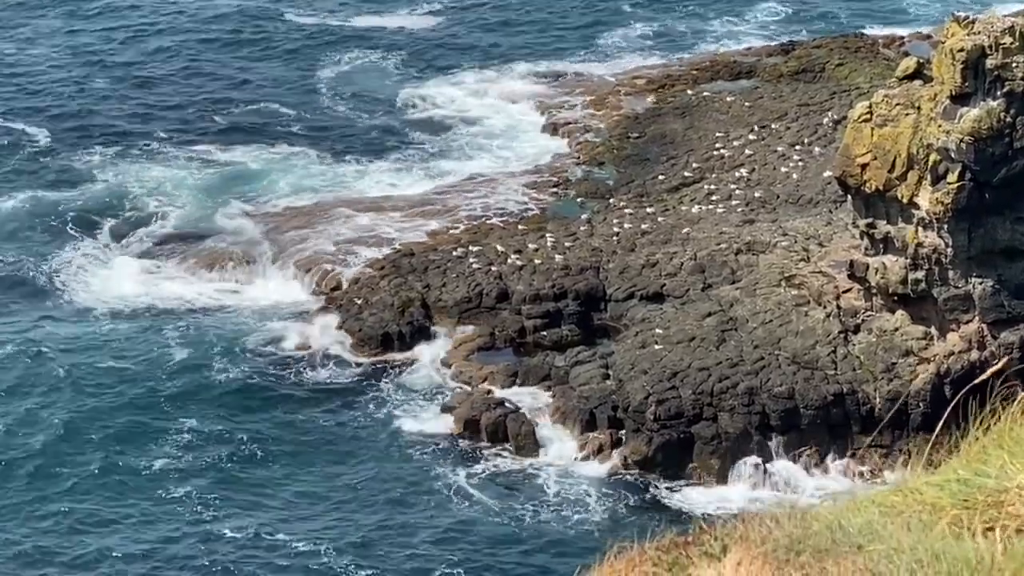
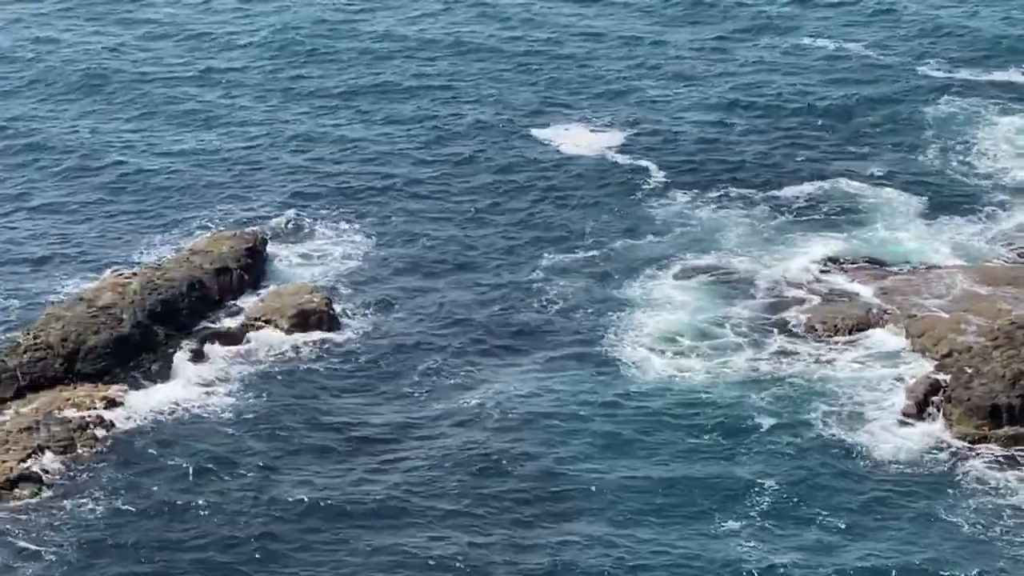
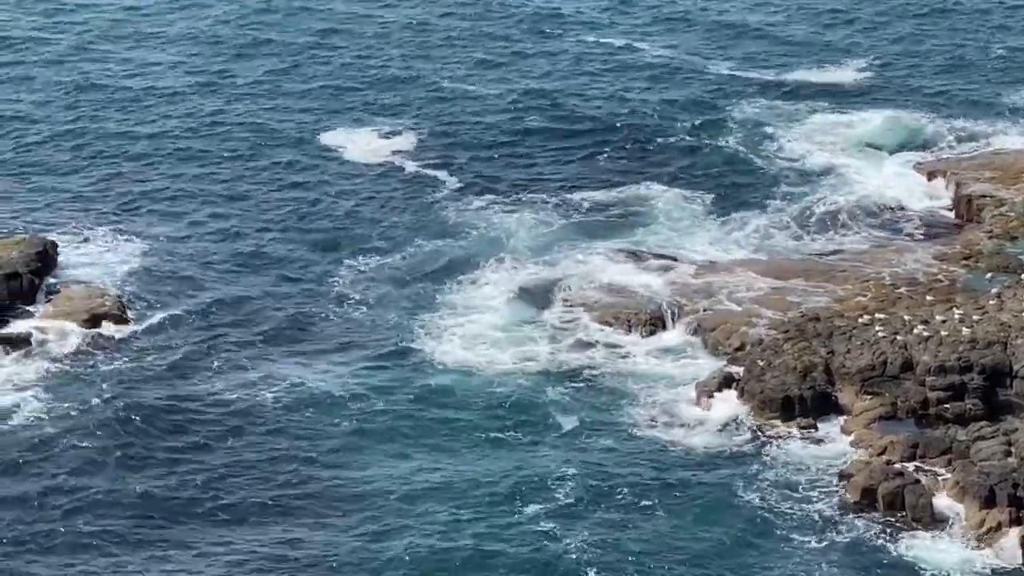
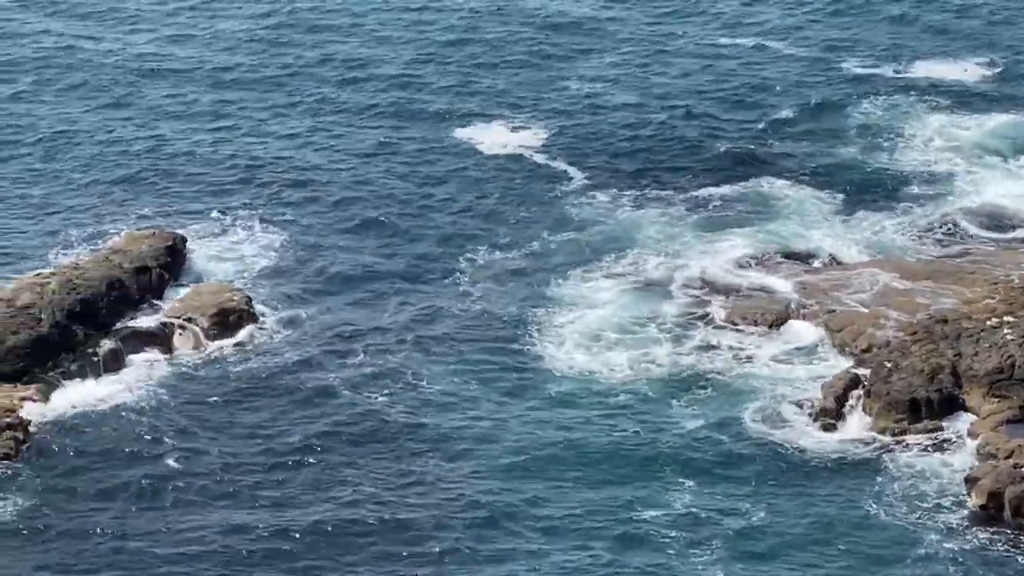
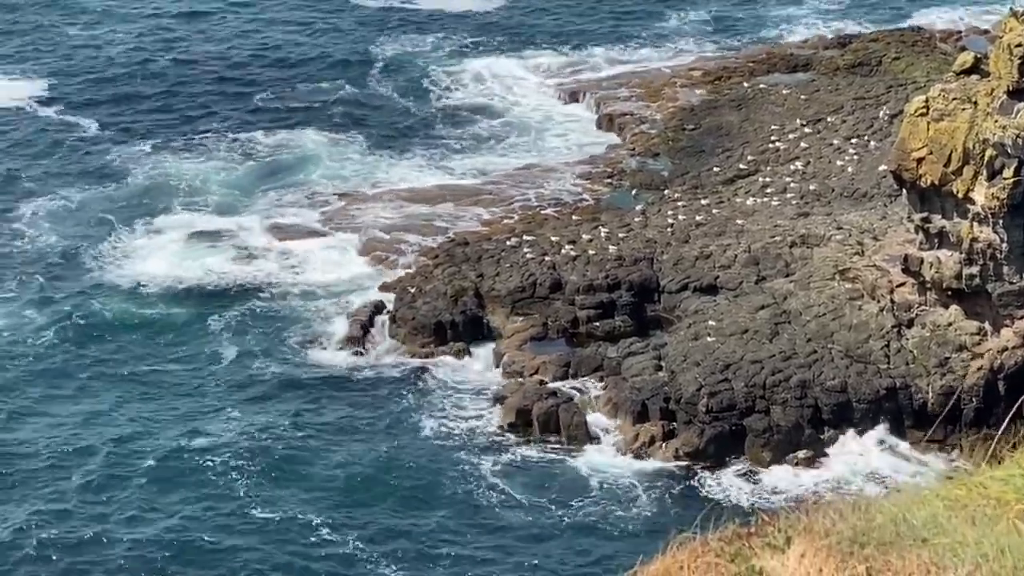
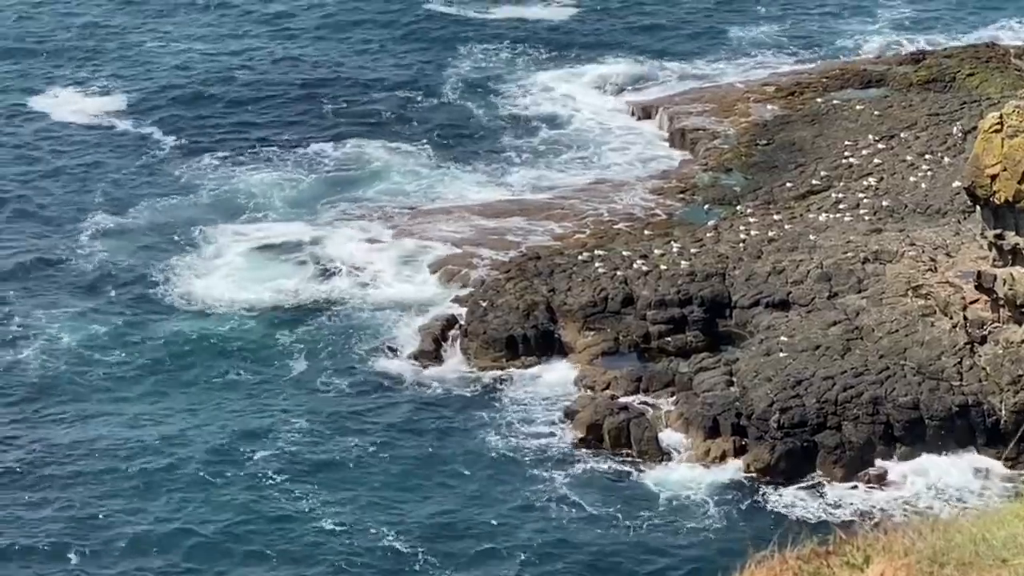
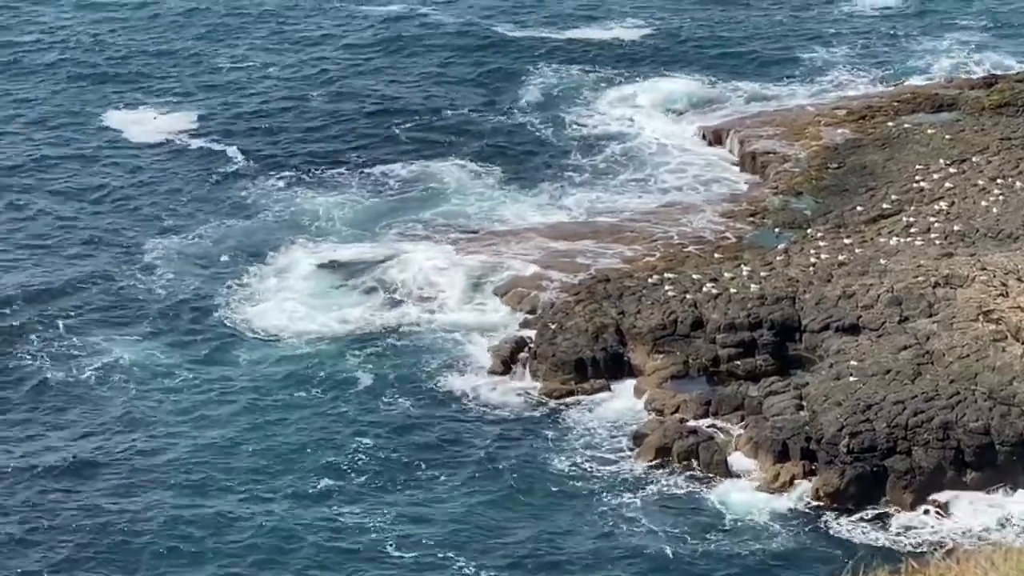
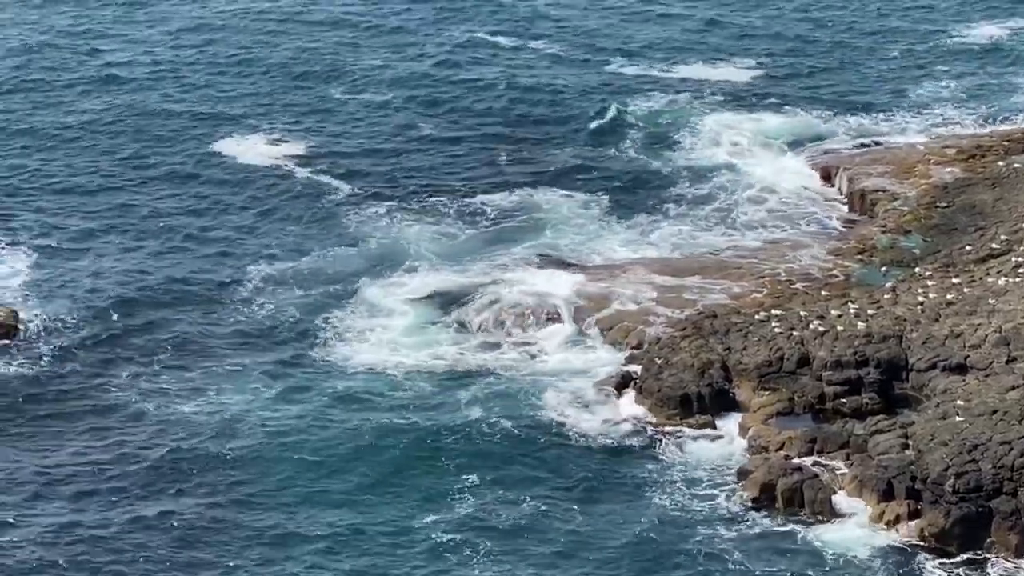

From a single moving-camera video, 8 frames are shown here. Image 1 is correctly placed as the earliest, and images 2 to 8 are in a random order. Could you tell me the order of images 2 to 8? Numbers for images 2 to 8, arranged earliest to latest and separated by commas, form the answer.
5, 6, 7, 8, 3, 4, 2
